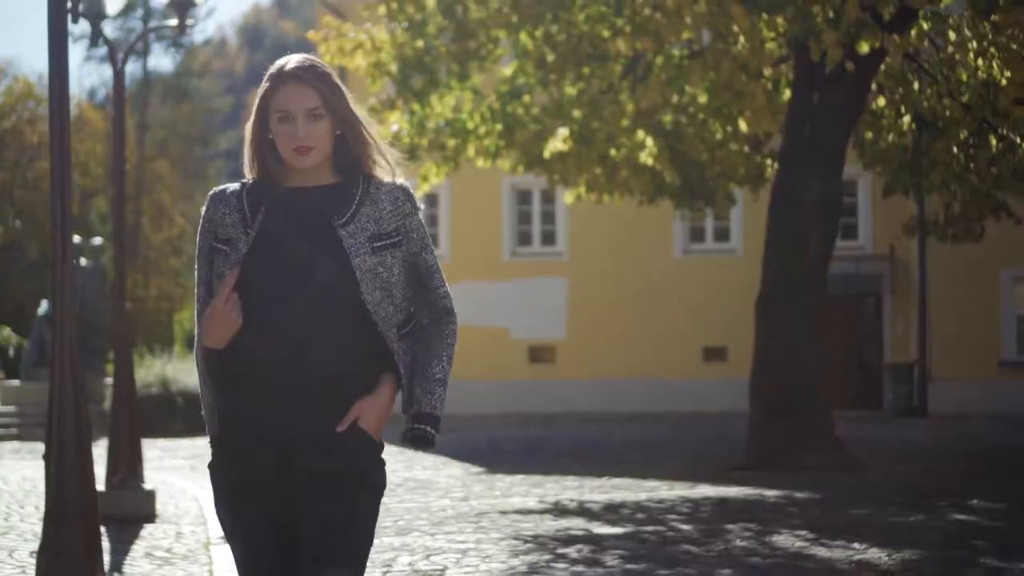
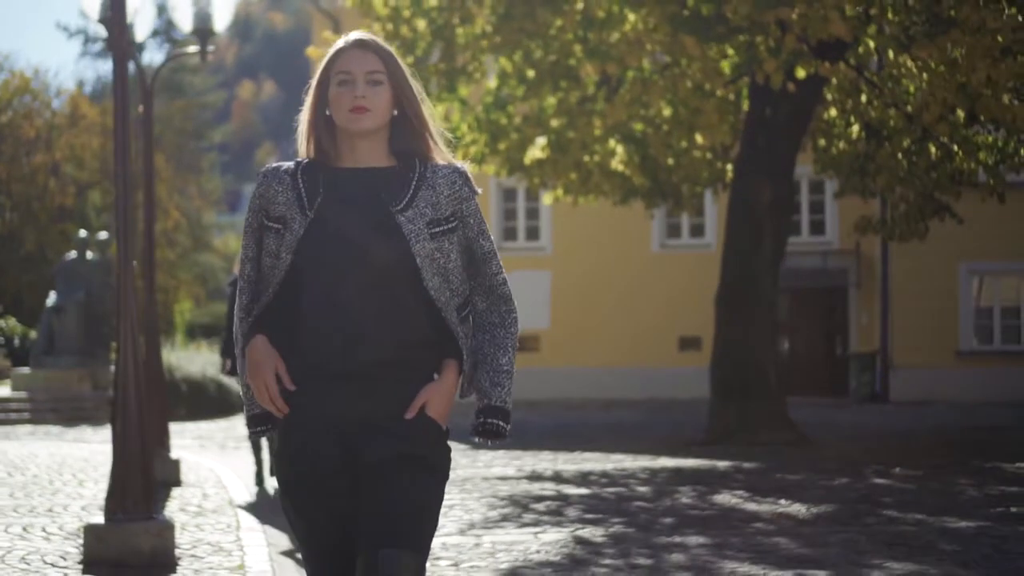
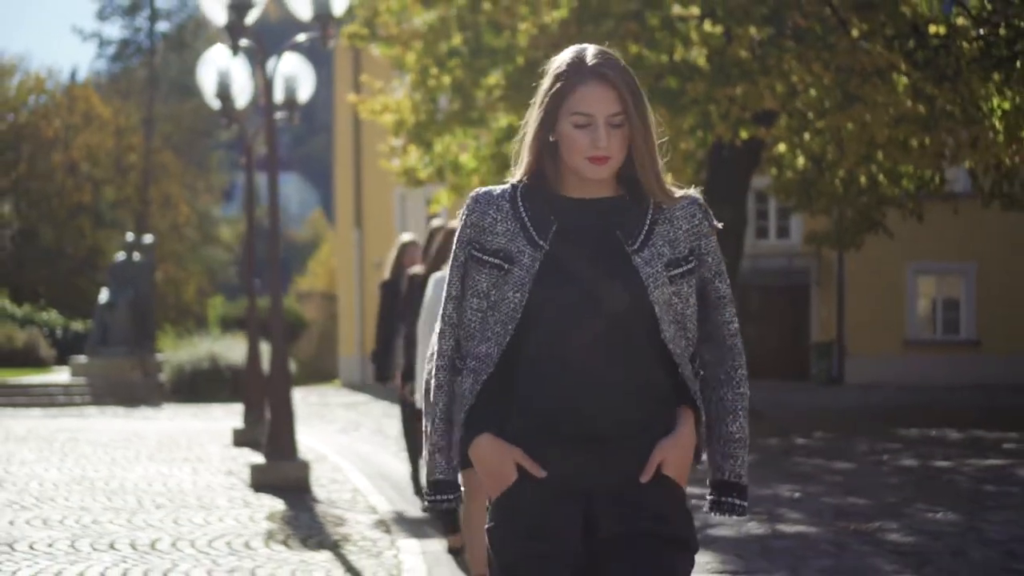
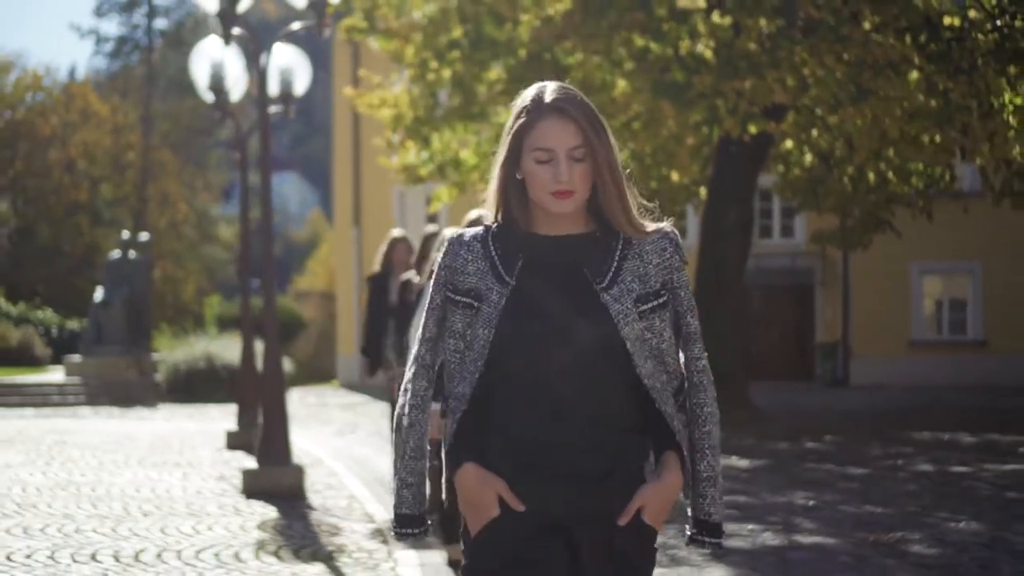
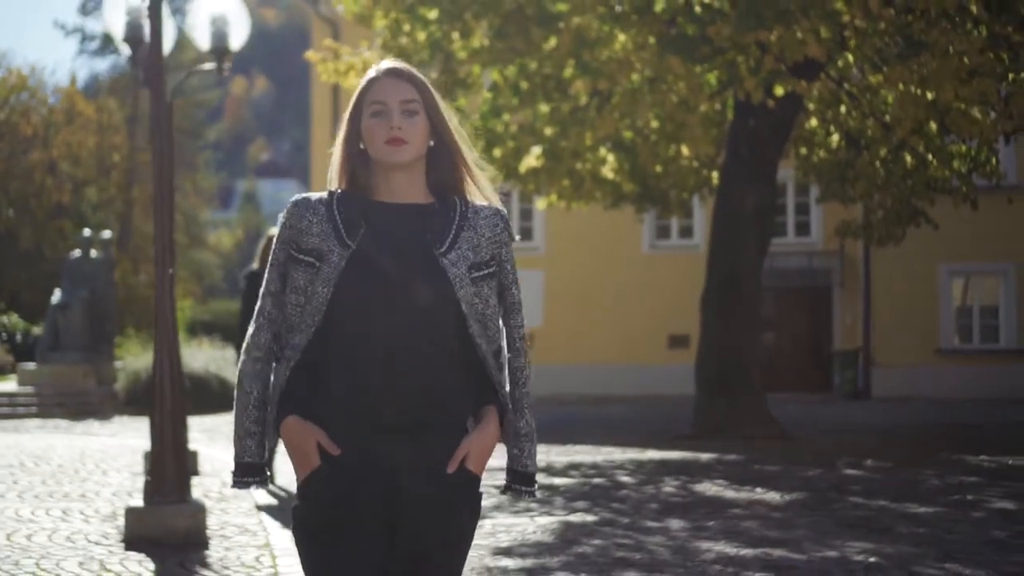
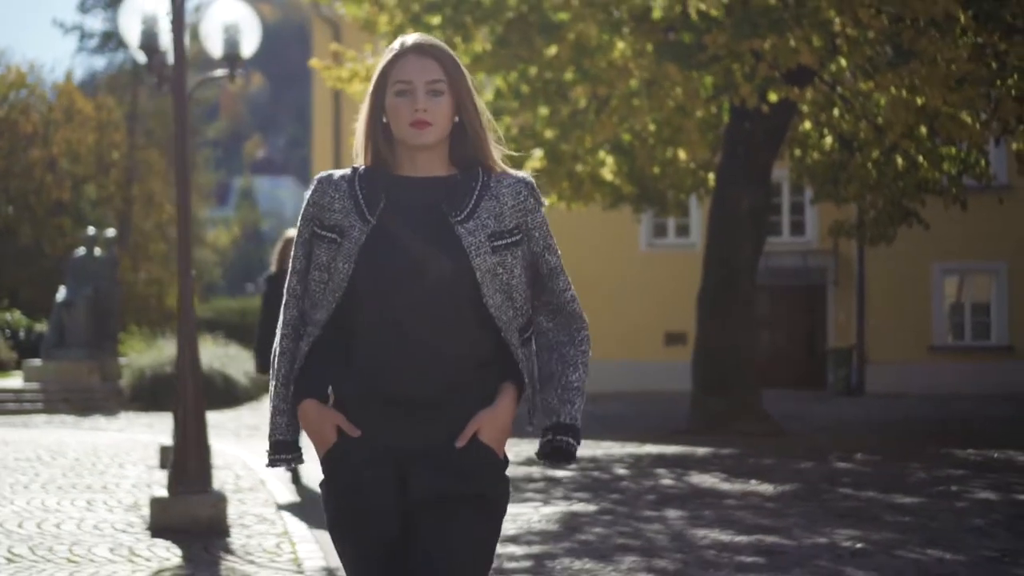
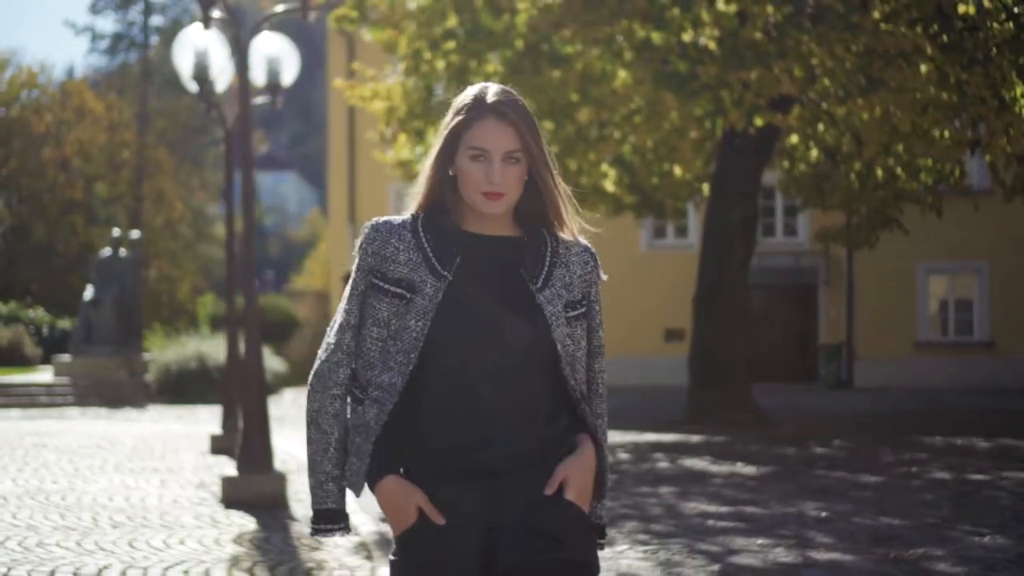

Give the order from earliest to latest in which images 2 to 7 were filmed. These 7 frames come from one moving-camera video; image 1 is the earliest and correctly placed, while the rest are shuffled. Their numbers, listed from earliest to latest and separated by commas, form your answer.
2, 5, 6, 7, 4, 3
